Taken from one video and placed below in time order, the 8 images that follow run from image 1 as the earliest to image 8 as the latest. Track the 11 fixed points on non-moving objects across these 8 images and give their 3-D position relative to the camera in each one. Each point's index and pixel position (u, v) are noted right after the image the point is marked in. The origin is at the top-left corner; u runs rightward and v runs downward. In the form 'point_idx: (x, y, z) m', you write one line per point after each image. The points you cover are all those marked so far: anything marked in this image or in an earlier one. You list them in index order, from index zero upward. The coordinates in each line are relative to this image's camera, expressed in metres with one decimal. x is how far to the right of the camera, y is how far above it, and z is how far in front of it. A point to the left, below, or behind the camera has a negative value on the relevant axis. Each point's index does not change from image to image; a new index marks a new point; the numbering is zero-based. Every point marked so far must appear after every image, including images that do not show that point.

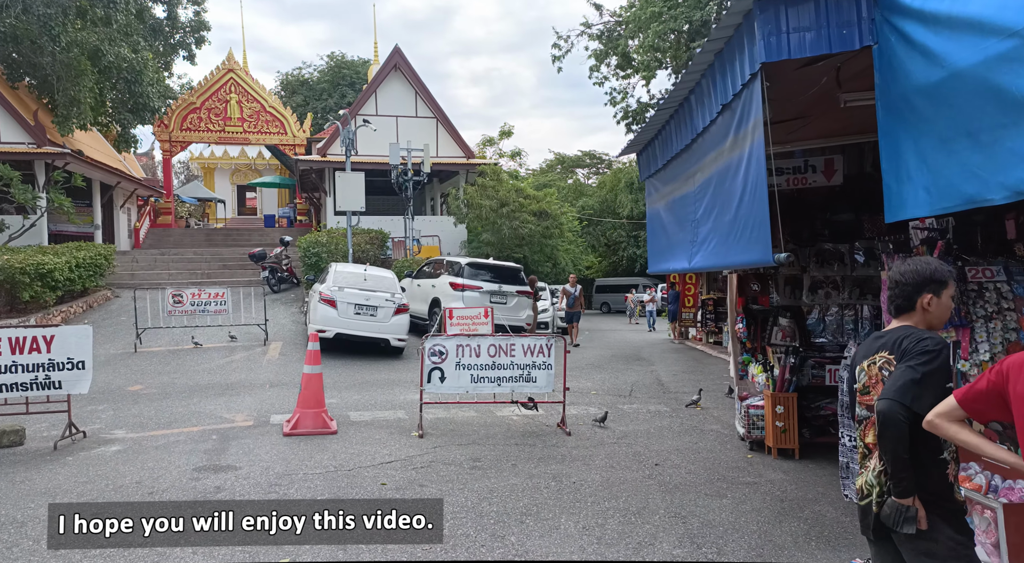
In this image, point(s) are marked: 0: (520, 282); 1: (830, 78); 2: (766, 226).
0: (+0.2, 0.0, +13.7) m
1: (+2.1, +1.3, +4.6) m
2: (+1.6, +0.3, +4.4) m
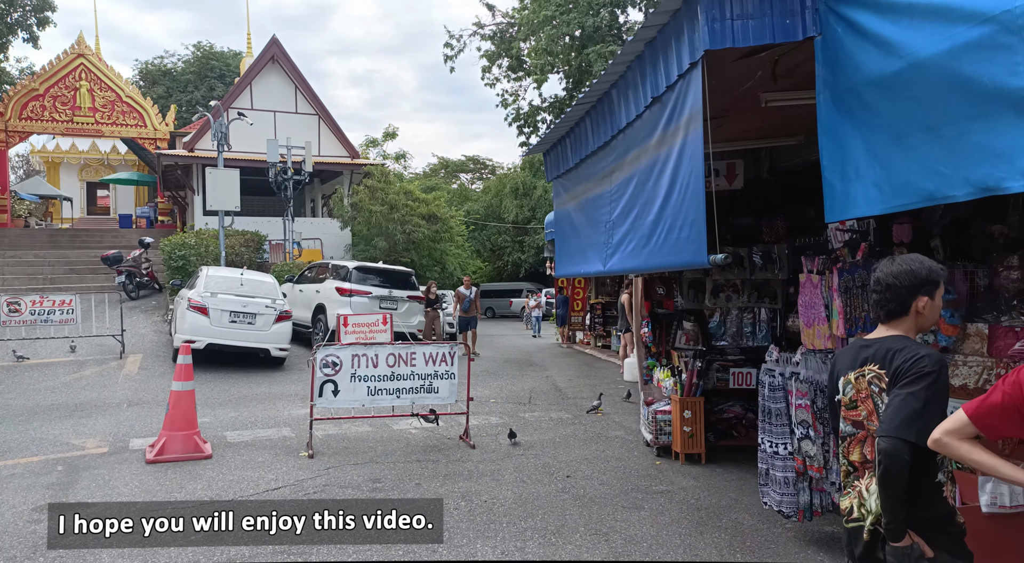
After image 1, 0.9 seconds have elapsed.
0: (-1.8, -0.1, +13.1) m
1: (+1.6, +1.3, +4.5) m
2: (+1.1, +0.3, +4.1) m
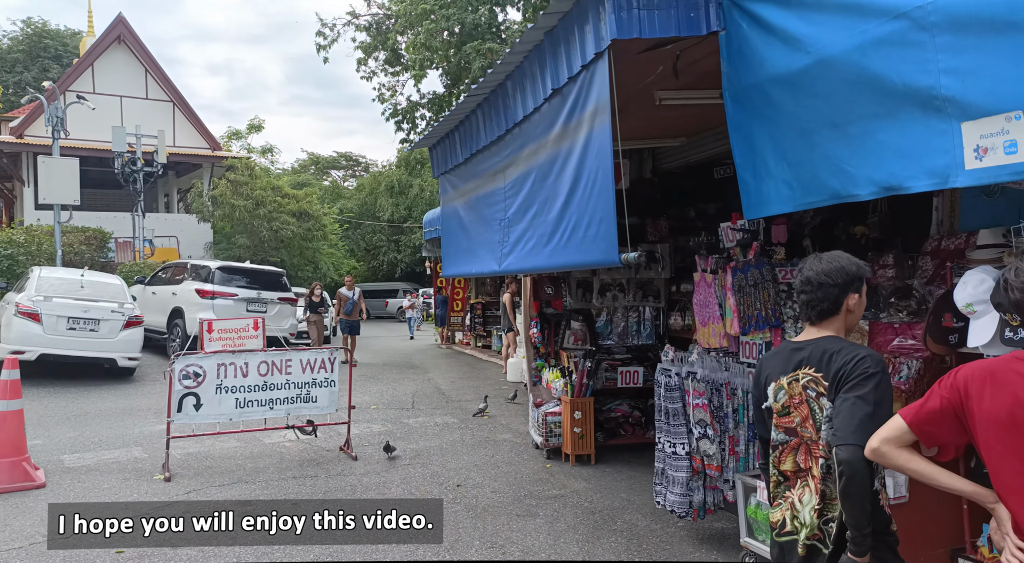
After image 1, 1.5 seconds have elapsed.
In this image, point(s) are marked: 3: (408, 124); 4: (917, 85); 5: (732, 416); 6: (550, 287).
0: (-4.0, -0.1, +12.3) m
1: (+1.0, +1.3, +4.4) m
2: (+0.5, +0.3, +4.0) m
3: (-2.6, +4.0, +18.3) m
4: (+1.6, +0.8, +2.8) m
5: (+1.6, -0.9, +5.0) m
6: (+0.5, -0.1, +8.5) m
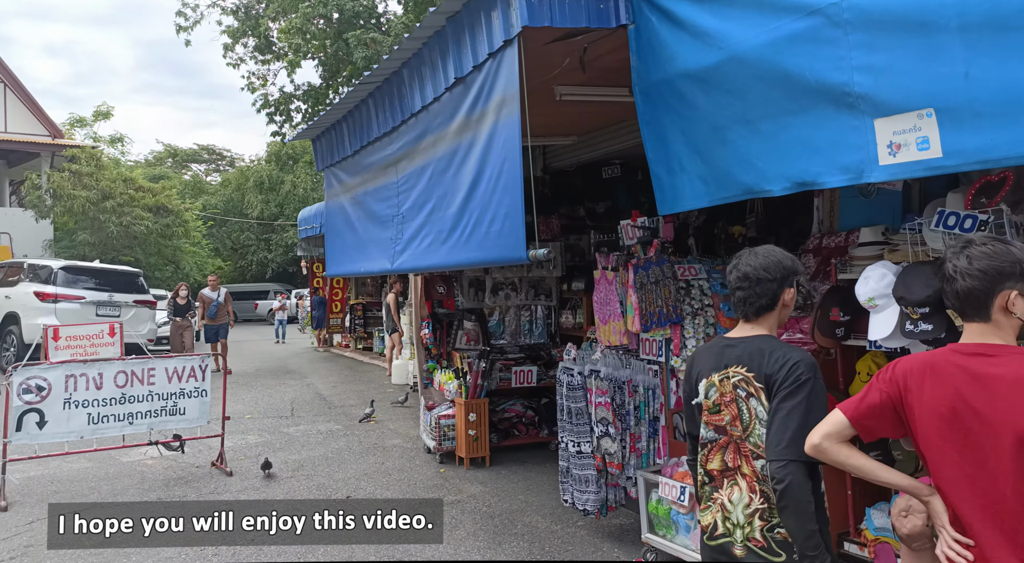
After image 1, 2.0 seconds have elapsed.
0: (-5.8, -0.1, +11.2) m
1: (+0.4, +1.3, +4.4) m
2: (0.0, +0.4, +3.8) m
3: (-5.6, +4.0, +17.4) m
4: (+1.3, +0.8, +2.9) m
5: (+0.9, -0.9, +5.0) m
6: (-0.8, -0.1, +8.2) m
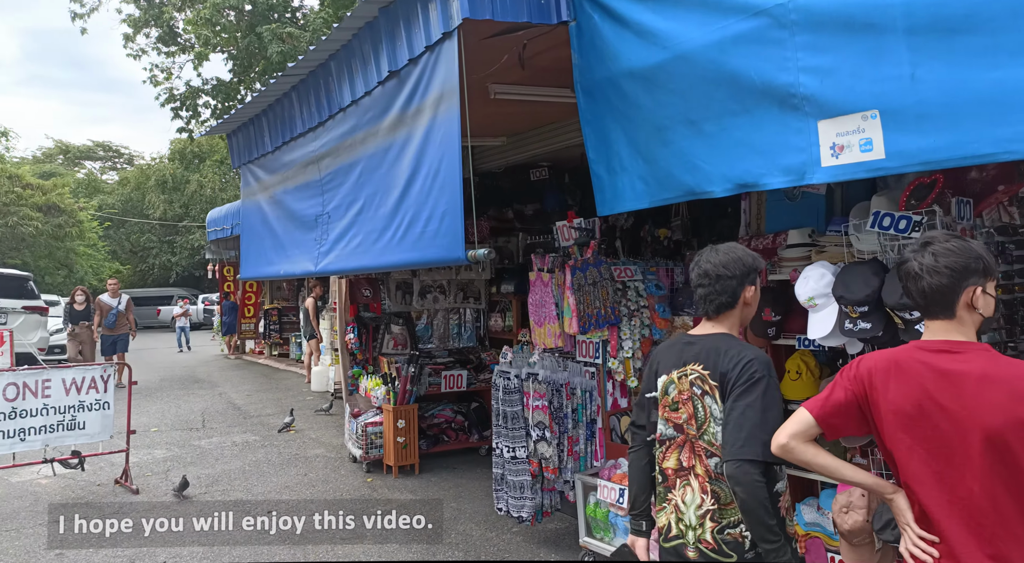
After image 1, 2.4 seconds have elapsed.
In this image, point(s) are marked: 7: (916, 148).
0: (-7.0, -0.2, +10.4) m
1: (0.0, +1.3, +4.3) m
2: (-0.3, +0.3, +3.7) m
3: (-7.5, +3.9, +16.6) m
4: (+1.1, +0.8, +2.9) m
5: (+0.4, -0.9, +5.0) m
6: (-1.6, -0.1, +8.0) m
7: (+1.4, +0.5, +2.5) m
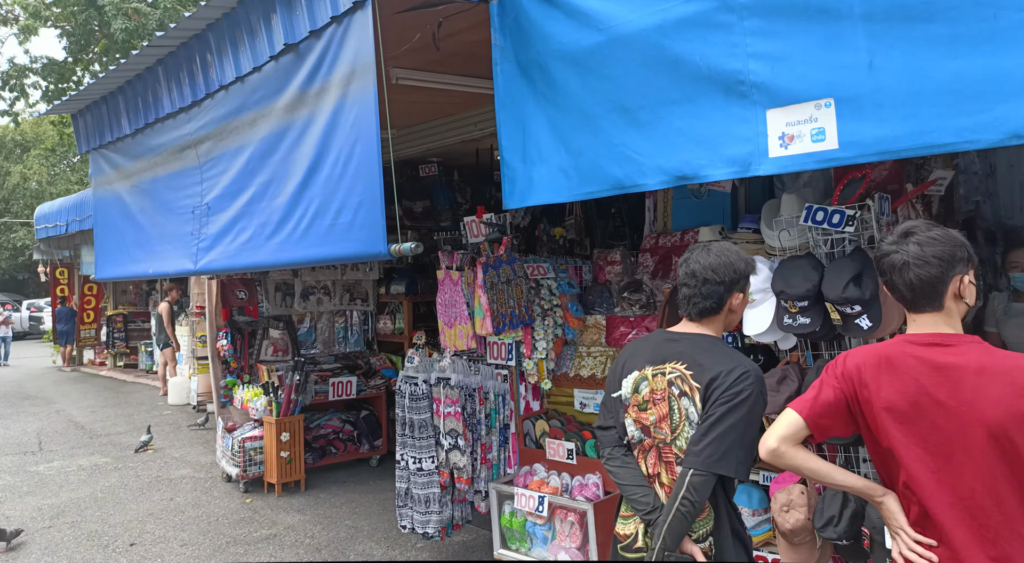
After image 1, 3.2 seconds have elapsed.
0: (-8.5, -0.2, +8.6) m
1: (-0.5, +1.3, +3.9) m
2: (-0.6, +0.4, +3.3) m
3: (-10.1, +3.8, +14.6) m
4: (+0.8, +0.8, +2.8) m
5: (-0.2, -0.9, +4.7) m
6: (-2.7, -0.1, +7.3) m
7: (+1.2, +0.5, +2.4) m
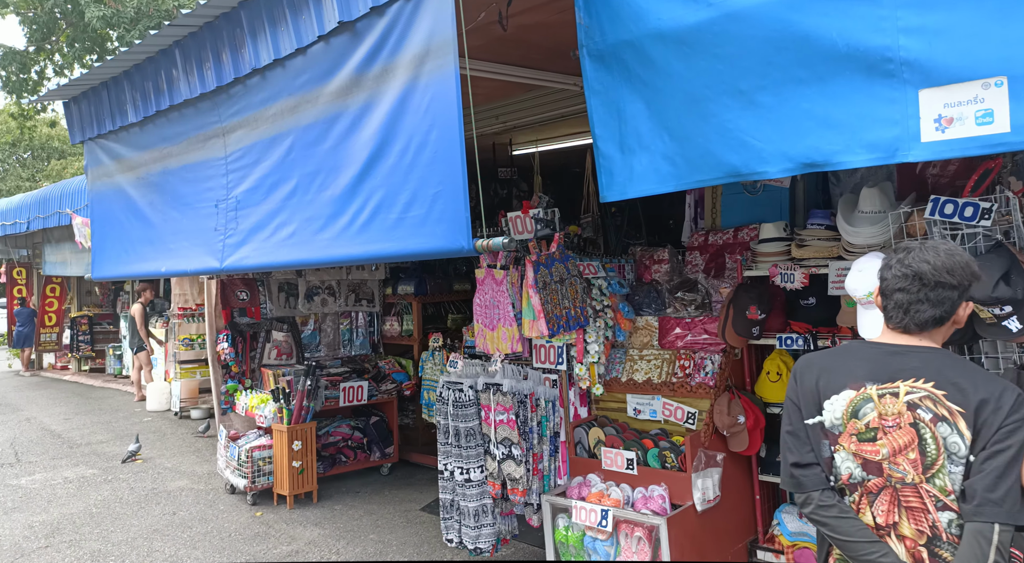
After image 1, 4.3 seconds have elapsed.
0: (-8.3, -0.2, +7.9) m
1: (-0.1, +1.3, +3.6) m
2: (-0.2, +0.4, +3.0) m
3: (-10.3, +3.8, +13.8) m
4: (+1.2, +0.8, +2.6) m
5: (+0.1, -0.9, +4.4) m
6: (-2.5, -0.1, +6.9) m
7: (+1.7, +0.5, +2.2) m
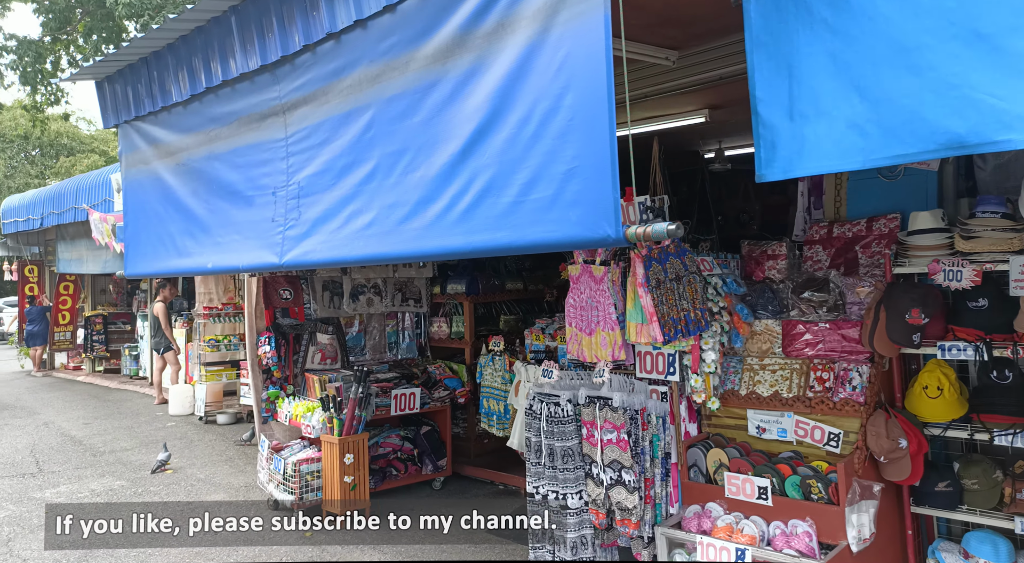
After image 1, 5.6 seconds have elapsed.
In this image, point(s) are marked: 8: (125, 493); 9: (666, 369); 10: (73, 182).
0: (-7.7, -0.2, +7.4) m
1: (+0.4, +1.4, +3.0) m
2: (+0.3, +0.4, +2.4) m
3: (-9.6, +3.9, +13.3) m
4: (+1.8, +0.8, +1.9) m
5: (+0.7, -0.9, +3.8) m
6: (-1.9, -0.1, +6.3) m
7: (+2.2, +0.5, +1.6) m
8: (-3.7, -2.0, +6.8) m
9: (+0.9, -0.5, +4.0) m
10: (-7.9, +1.8, +13.0) m
